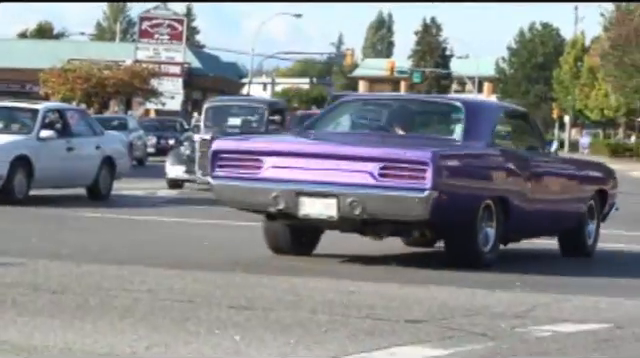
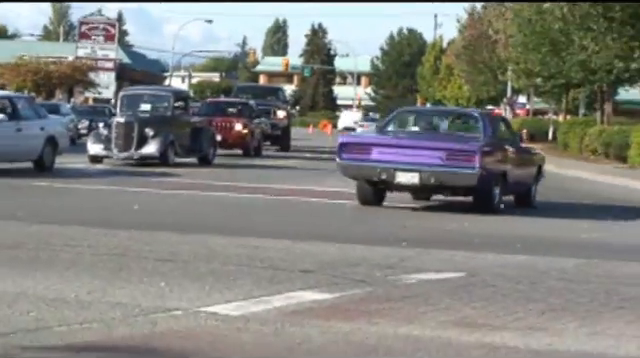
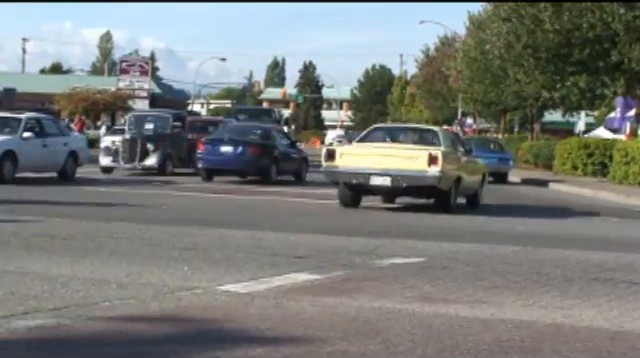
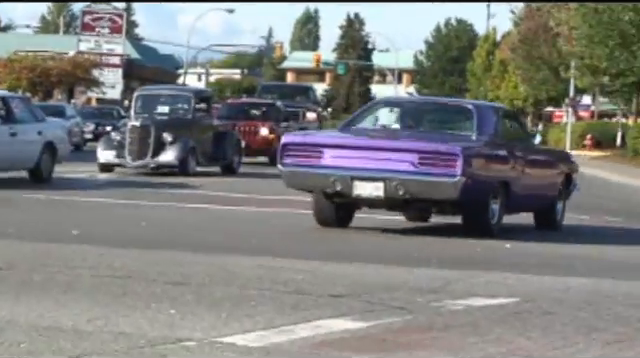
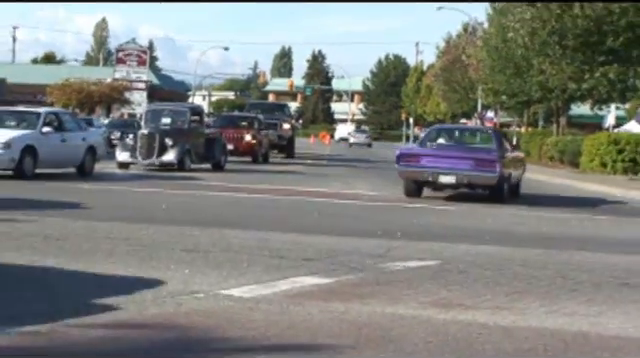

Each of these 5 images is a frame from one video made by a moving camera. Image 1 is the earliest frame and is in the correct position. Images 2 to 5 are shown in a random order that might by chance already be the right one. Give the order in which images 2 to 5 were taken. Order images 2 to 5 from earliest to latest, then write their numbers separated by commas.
4, 2, 5, 3
